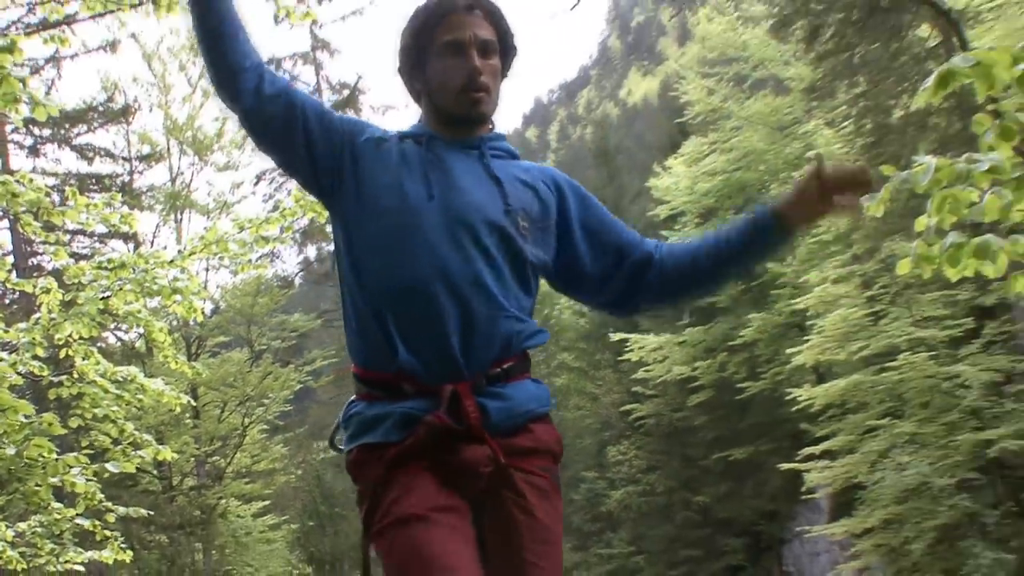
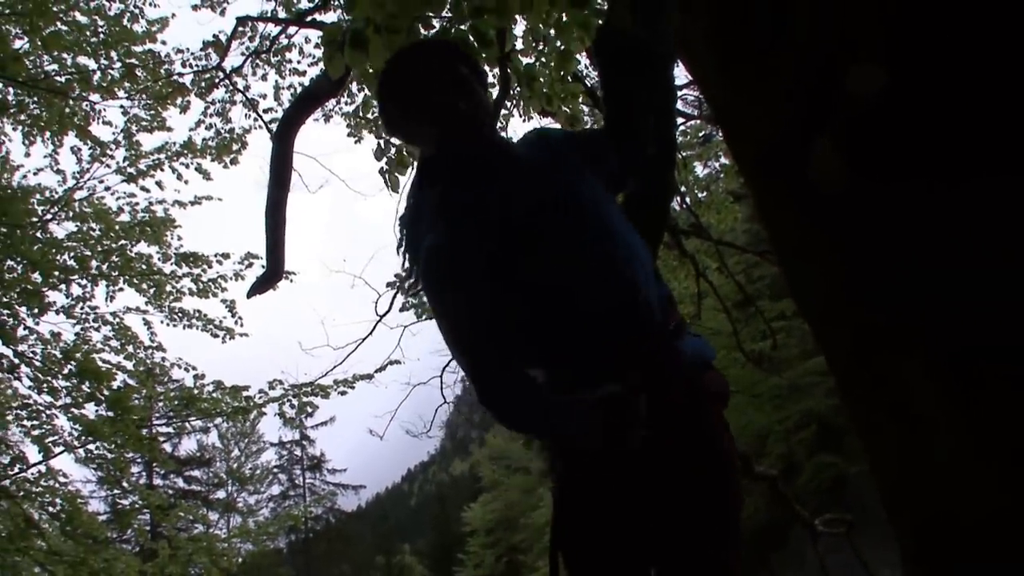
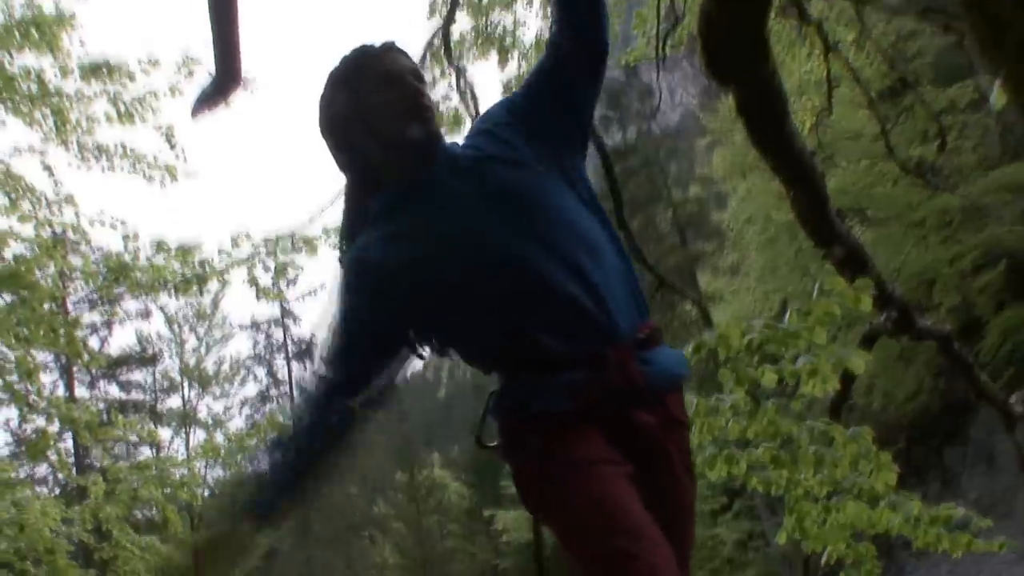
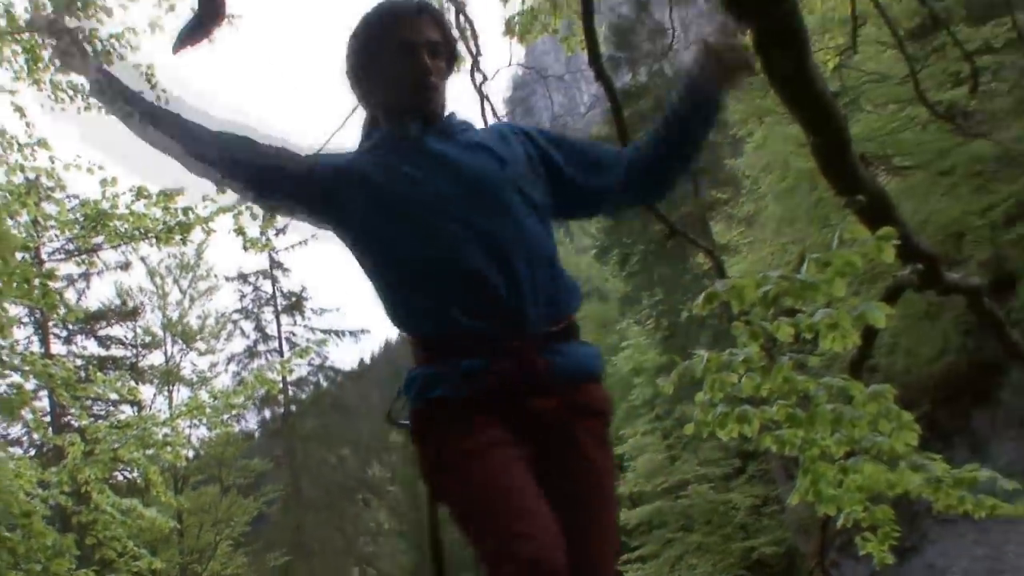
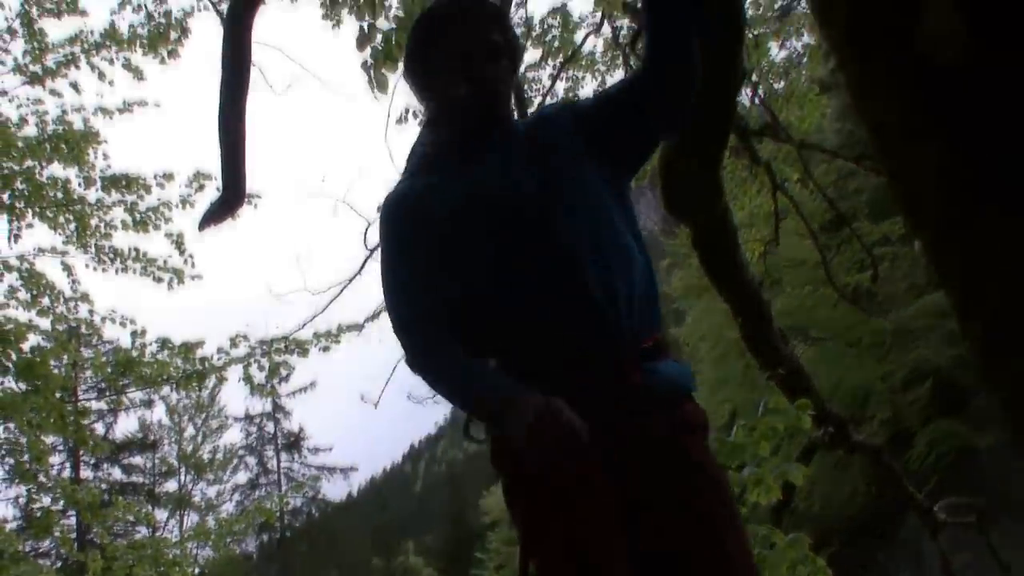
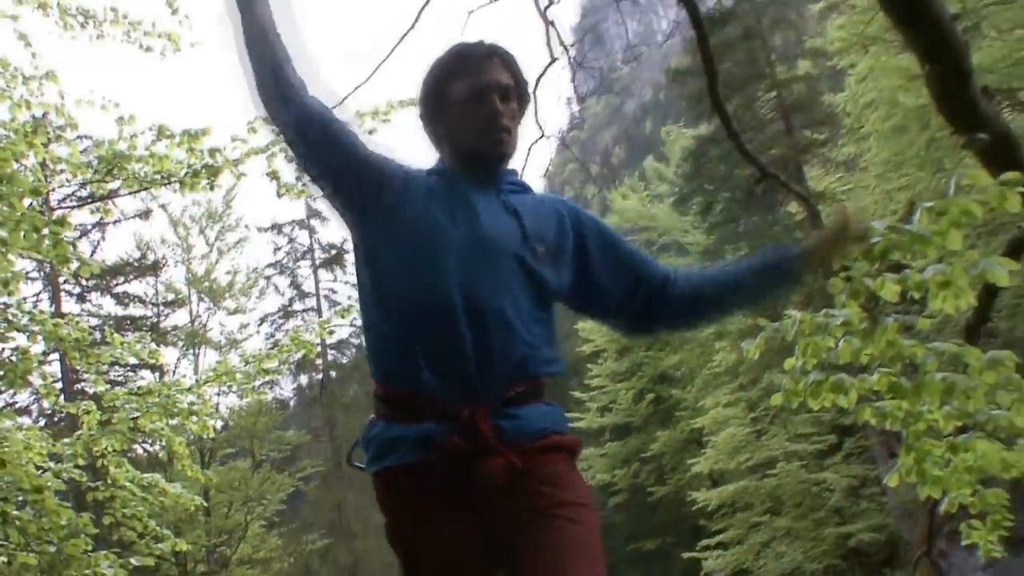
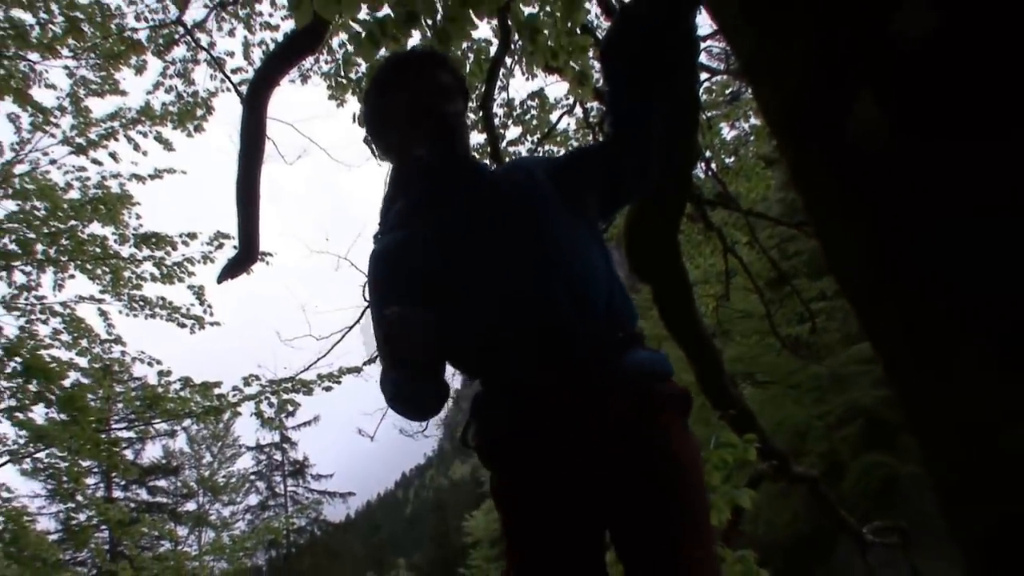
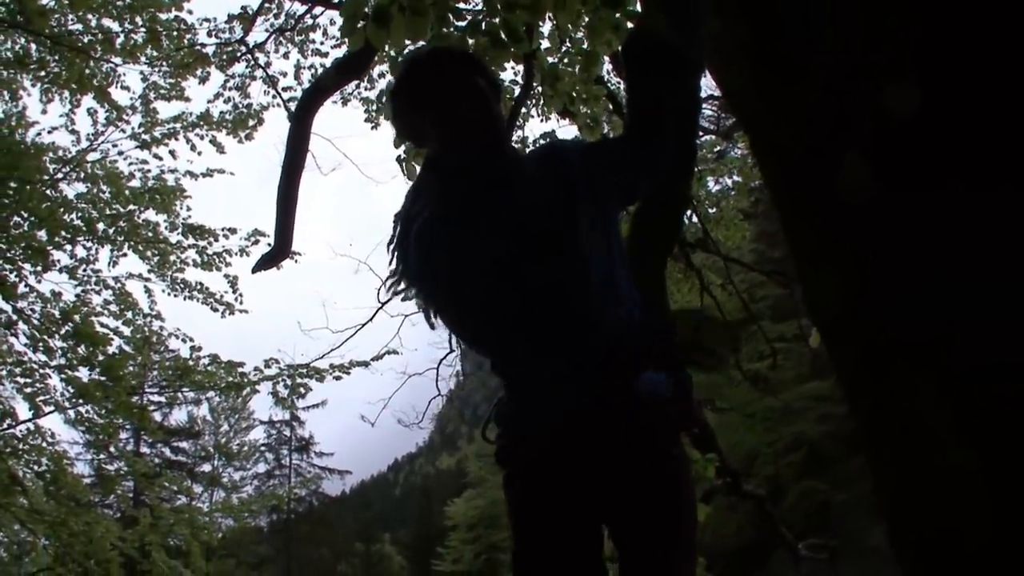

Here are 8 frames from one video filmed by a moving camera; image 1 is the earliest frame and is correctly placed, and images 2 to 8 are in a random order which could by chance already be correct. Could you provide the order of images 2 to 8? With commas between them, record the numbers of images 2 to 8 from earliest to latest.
6, 4, 3, 5, 7, 2, 8
